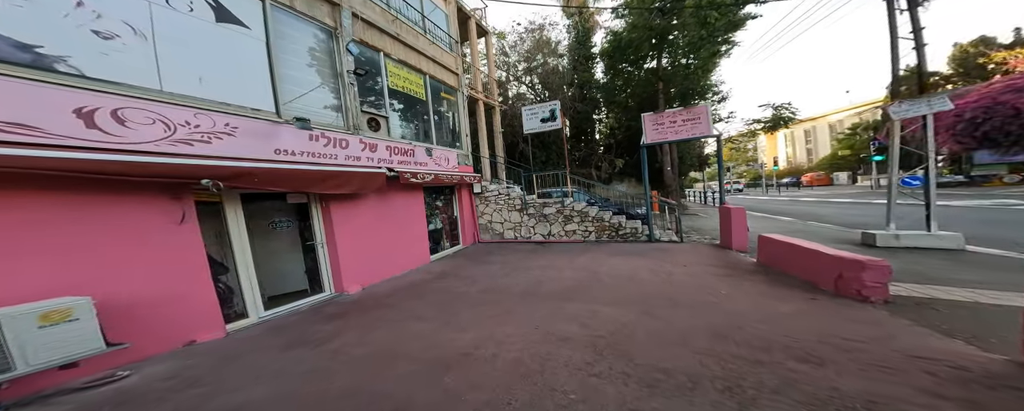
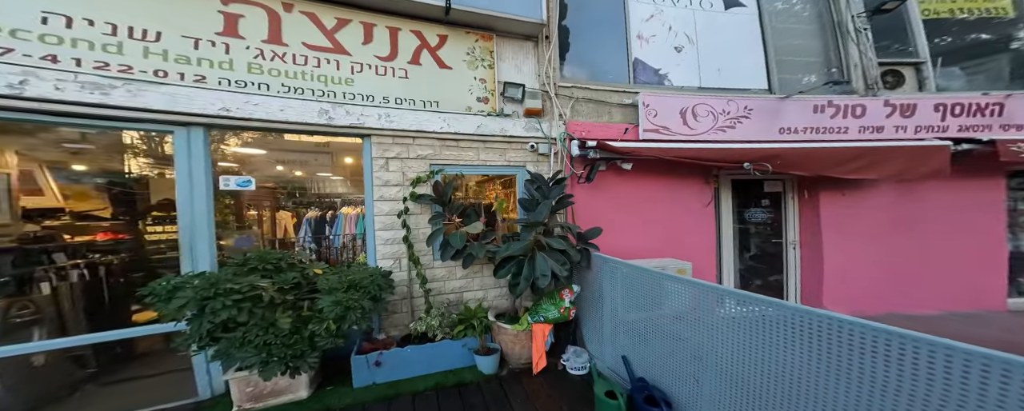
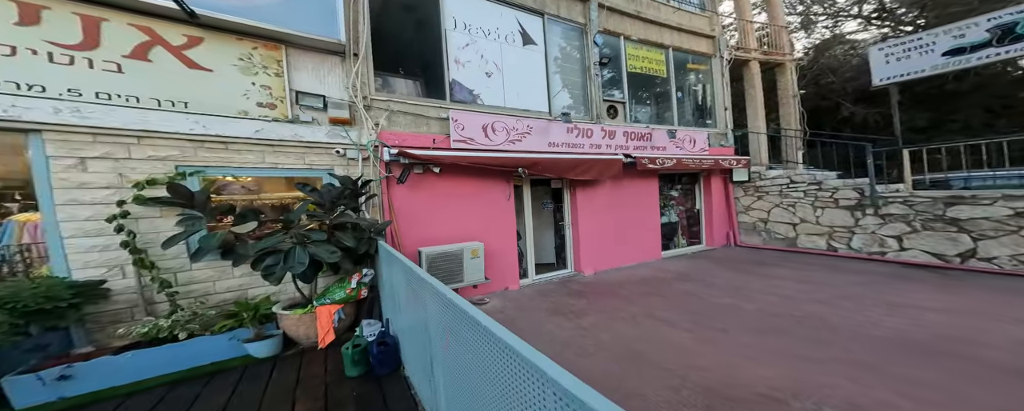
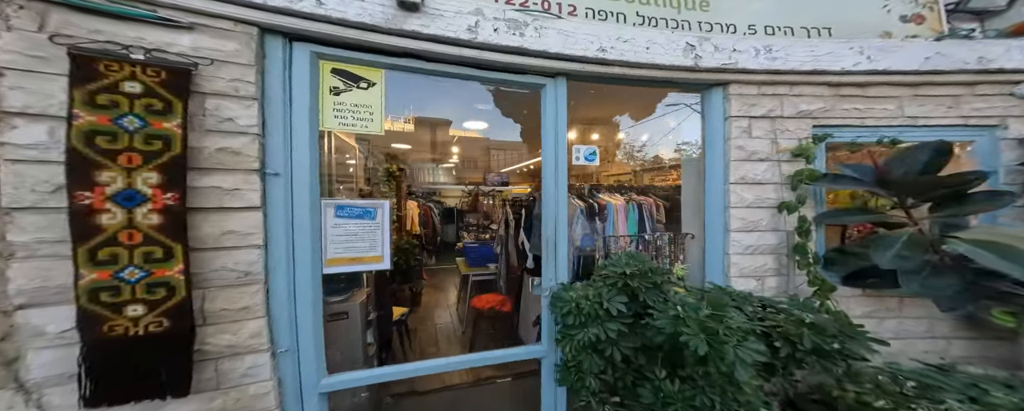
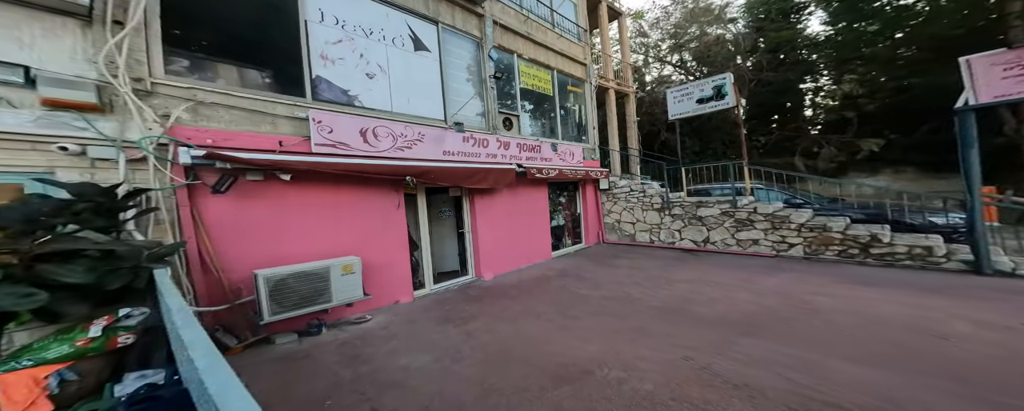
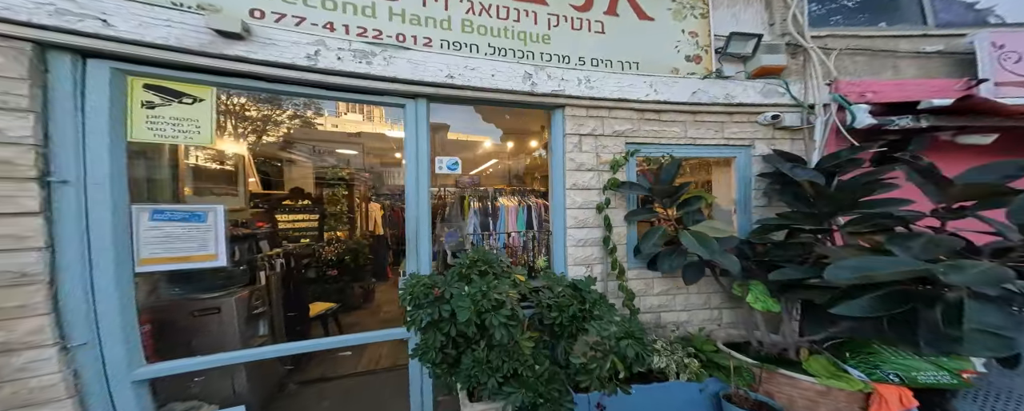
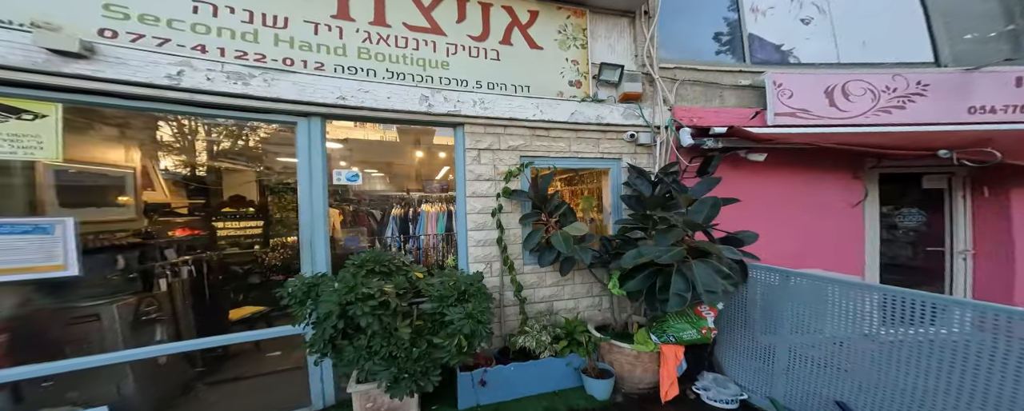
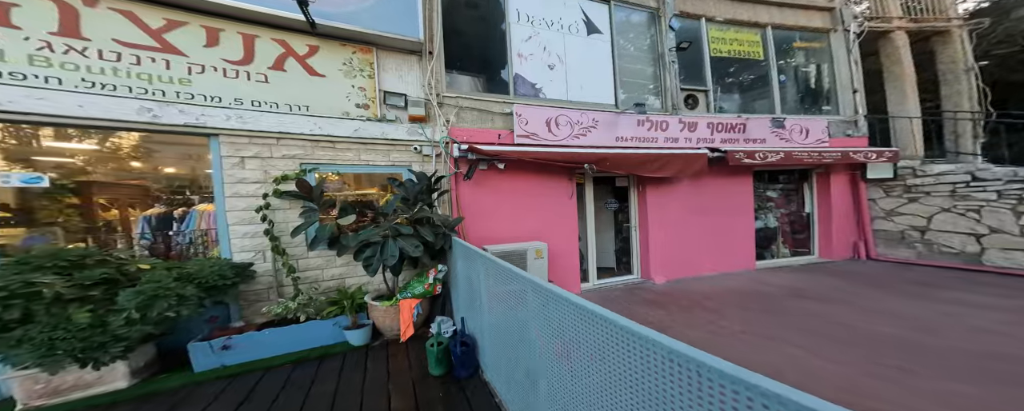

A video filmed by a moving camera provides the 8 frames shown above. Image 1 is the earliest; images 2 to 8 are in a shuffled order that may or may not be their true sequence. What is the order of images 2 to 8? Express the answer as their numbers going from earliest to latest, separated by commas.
5, 3, 8, 2, 7, 6, 4
